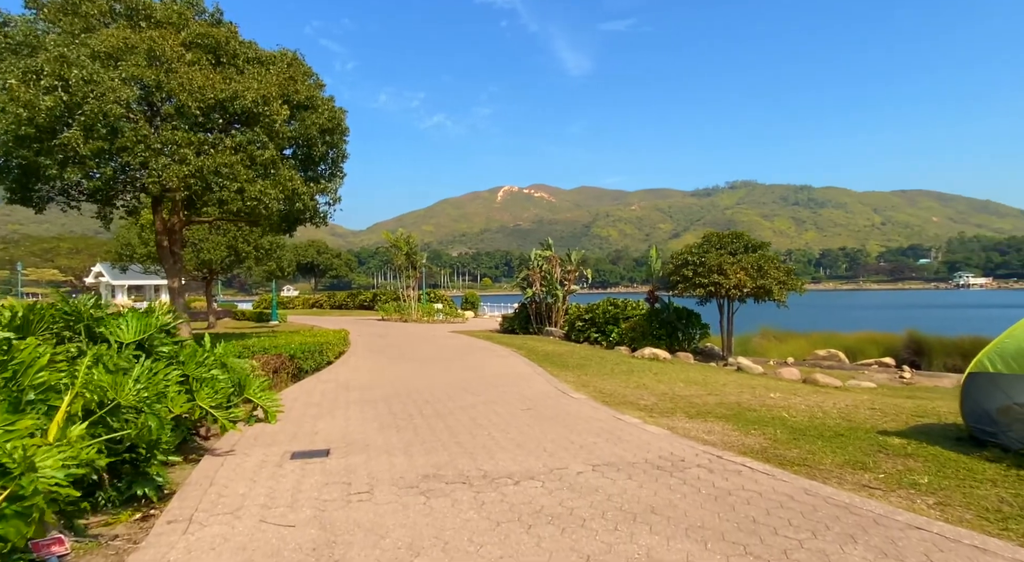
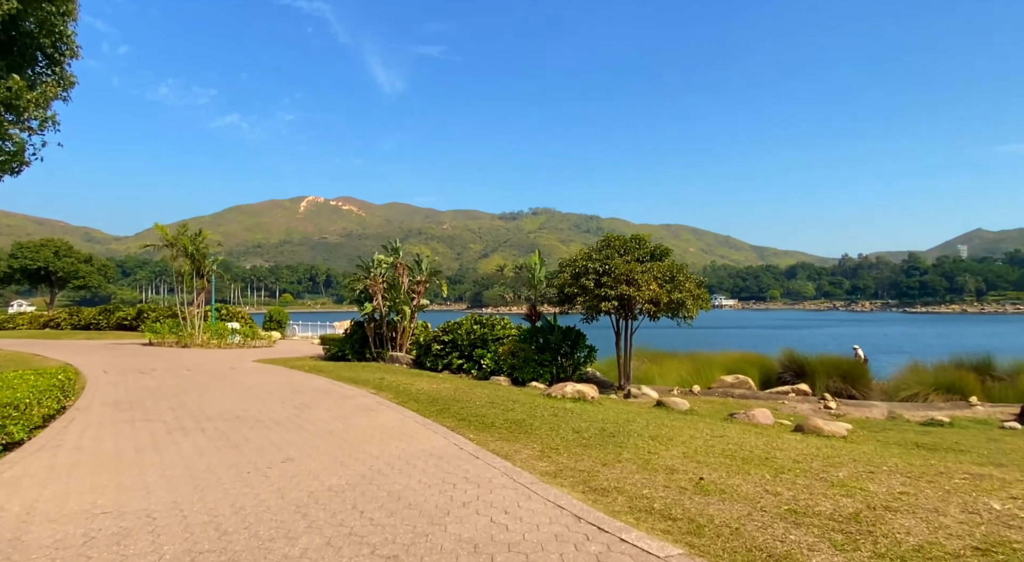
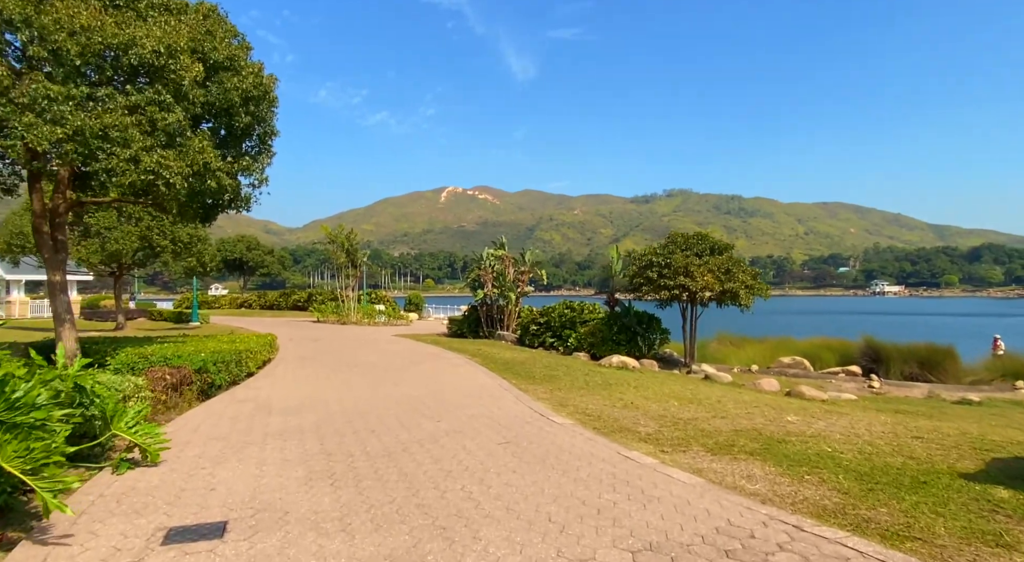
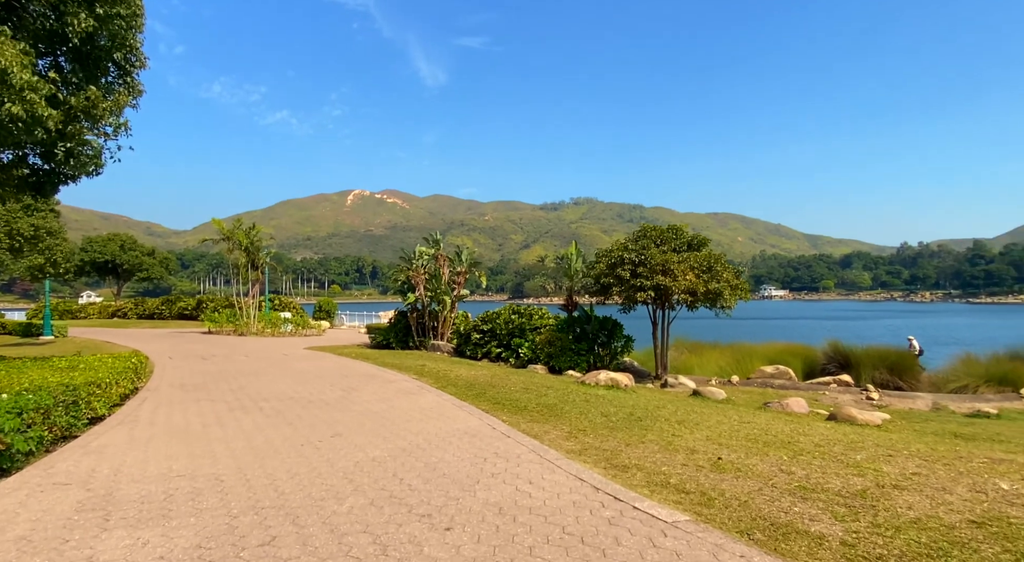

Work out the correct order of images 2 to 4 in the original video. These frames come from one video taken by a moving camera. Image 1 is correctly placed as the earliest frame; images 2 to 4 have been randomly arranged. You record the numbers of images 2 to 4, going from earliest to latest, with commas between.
3, 4, 2
